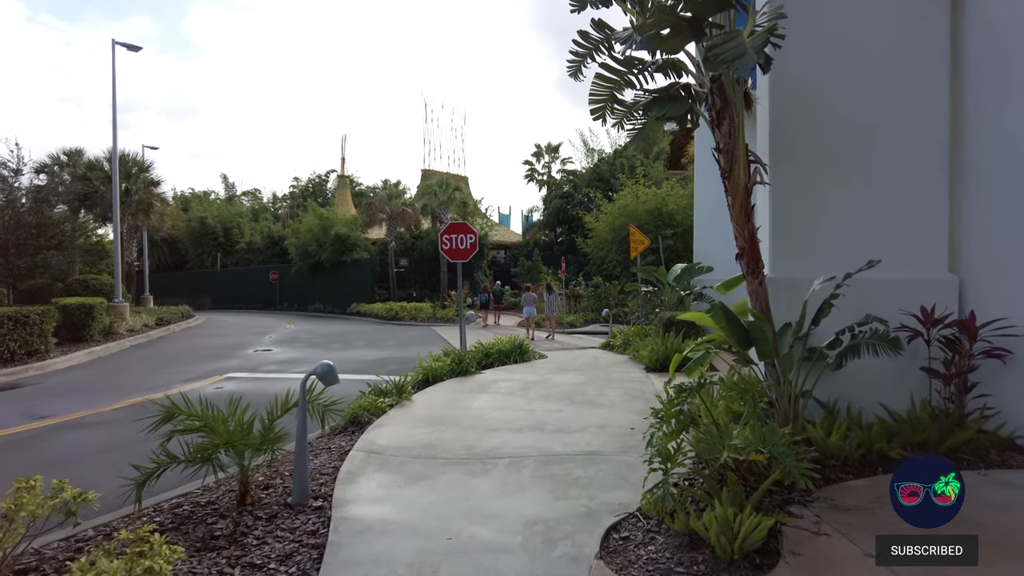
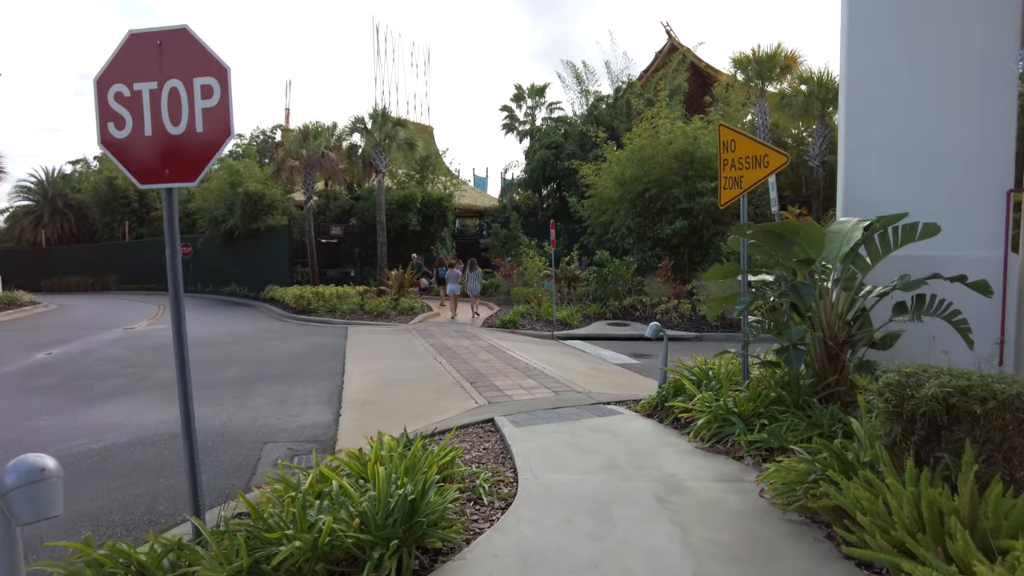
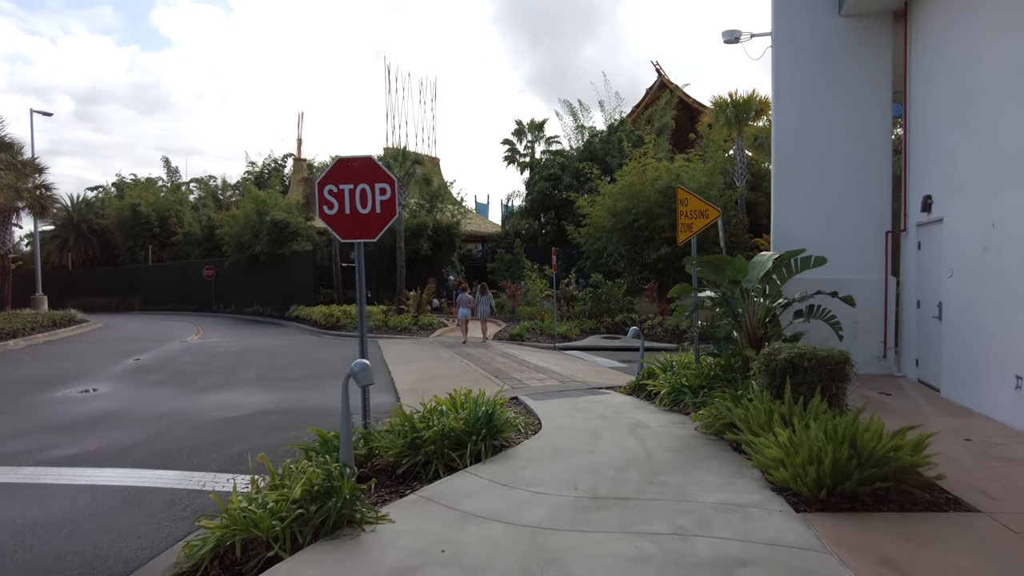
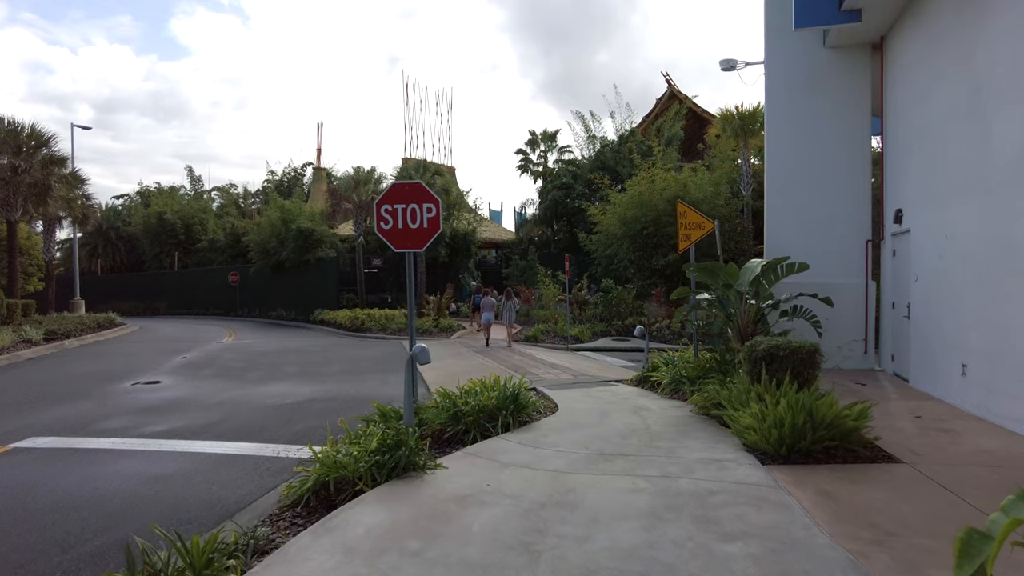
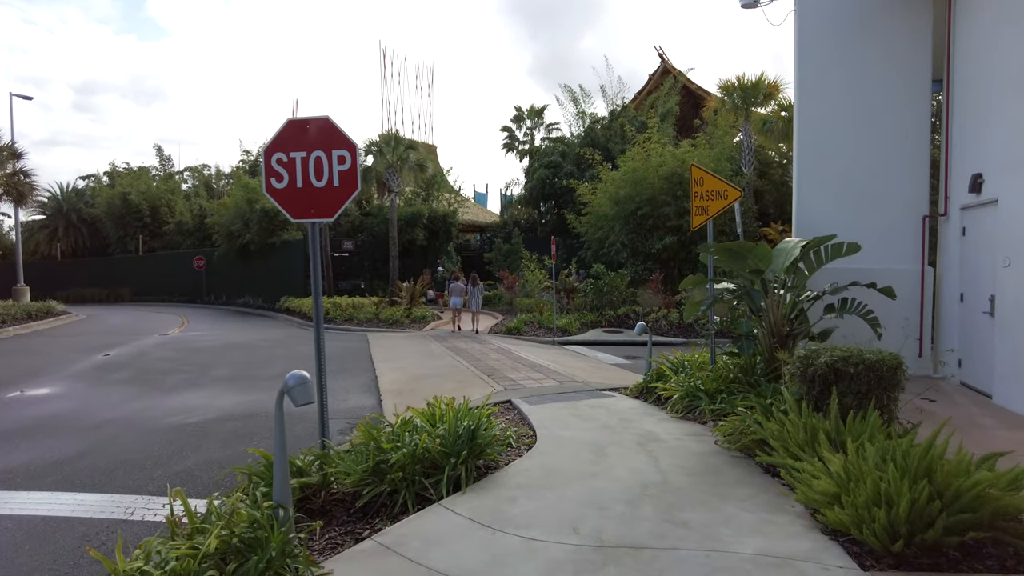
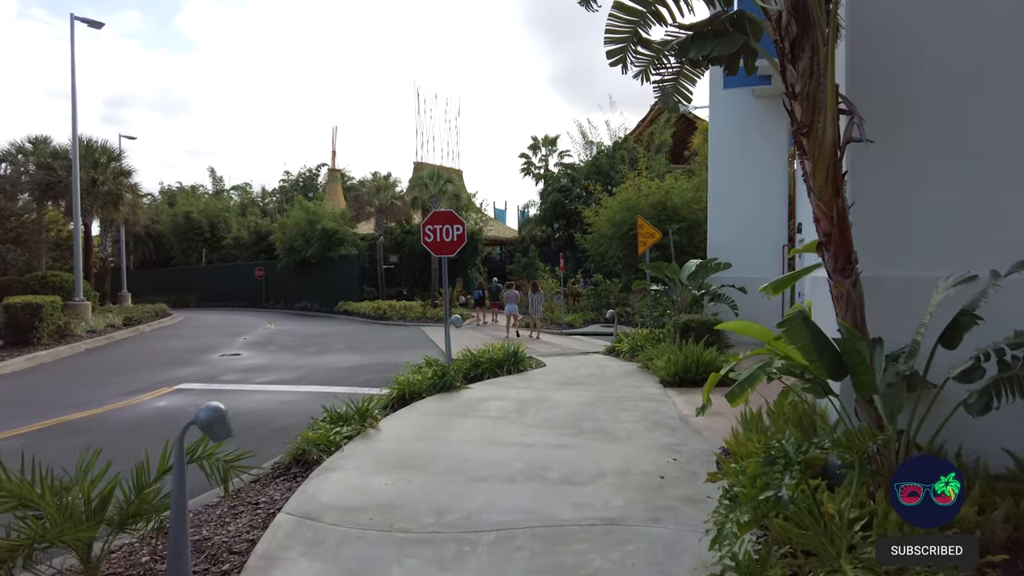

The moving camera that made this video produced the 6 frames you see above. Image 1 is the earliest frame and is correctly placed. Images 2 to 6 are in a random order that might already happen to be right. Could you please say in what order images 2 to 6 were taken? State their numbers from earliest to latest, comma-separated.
6, 4, 3, 5, 2
